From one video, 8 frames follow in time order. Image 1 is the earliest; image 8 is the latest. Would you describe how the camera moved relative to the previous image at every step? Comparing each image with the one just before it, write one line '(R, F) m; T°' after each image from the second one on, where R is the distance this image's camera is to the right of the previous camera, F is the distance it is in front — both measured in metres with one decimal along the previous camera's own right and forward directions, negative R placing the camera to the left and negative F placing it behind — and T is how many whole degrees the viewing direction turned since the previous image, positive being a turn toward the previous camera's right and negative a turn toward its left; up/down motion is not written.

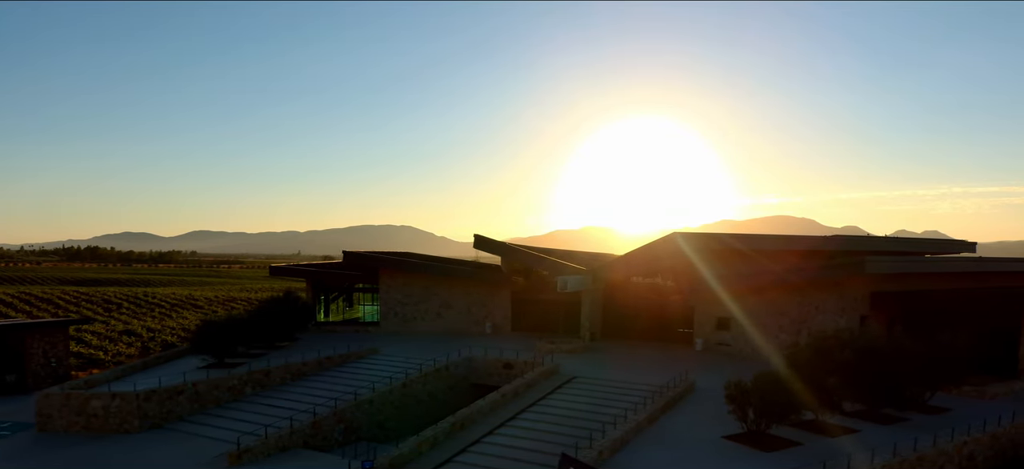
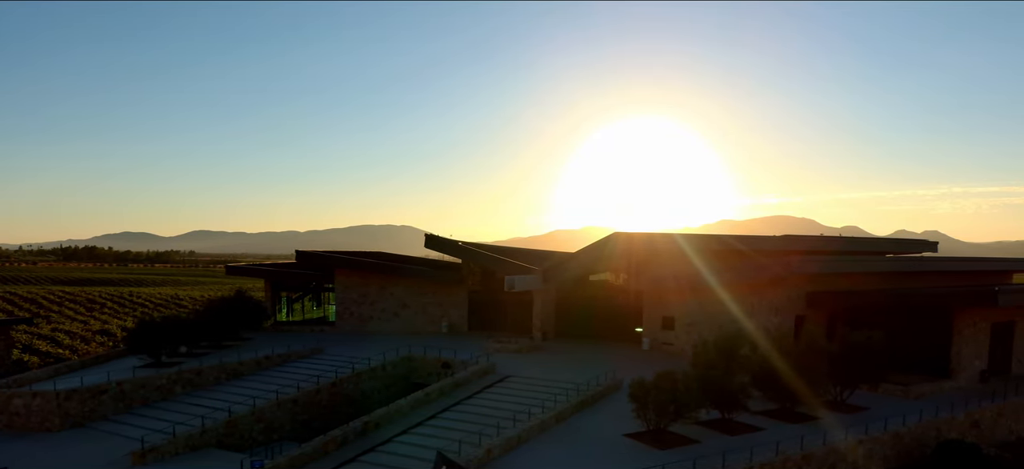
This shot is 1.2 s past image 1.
(+2.8, +0.1) m; 0°
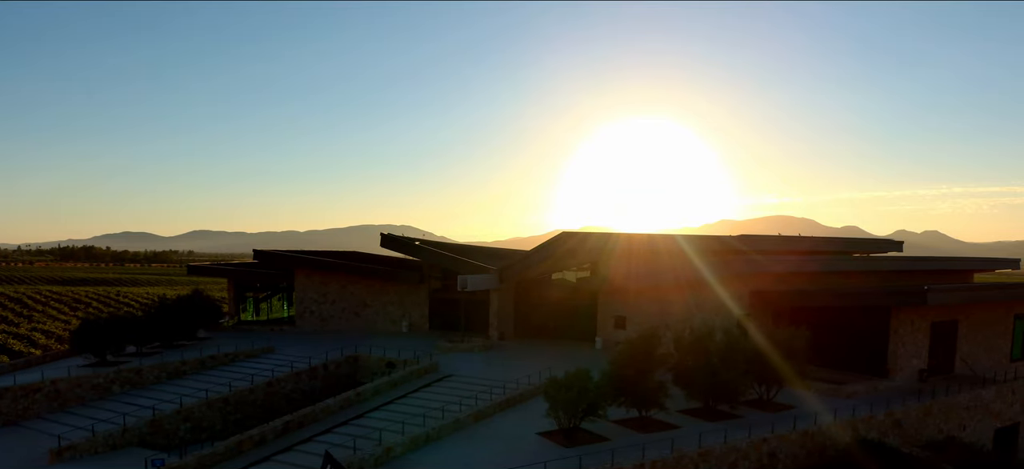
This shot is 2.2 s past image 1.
(+2.5, 0.0) m; 0°
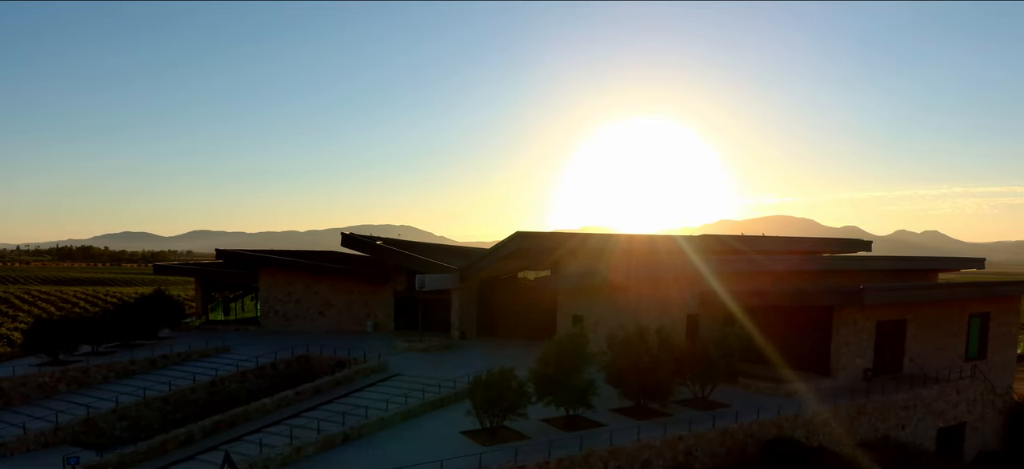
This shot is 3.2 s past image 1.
(+2.2, 0.0) m; 0°
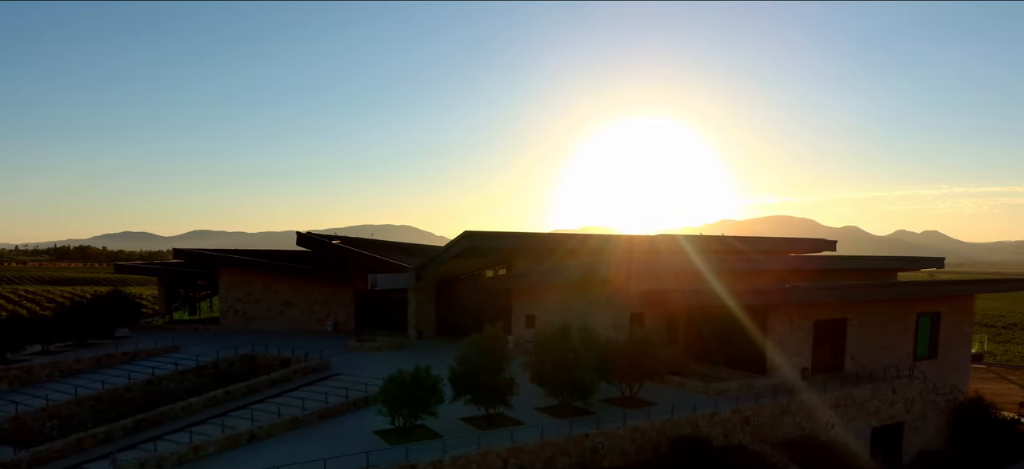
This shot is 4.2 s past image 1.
(+2.5, 0.0) m; 0°
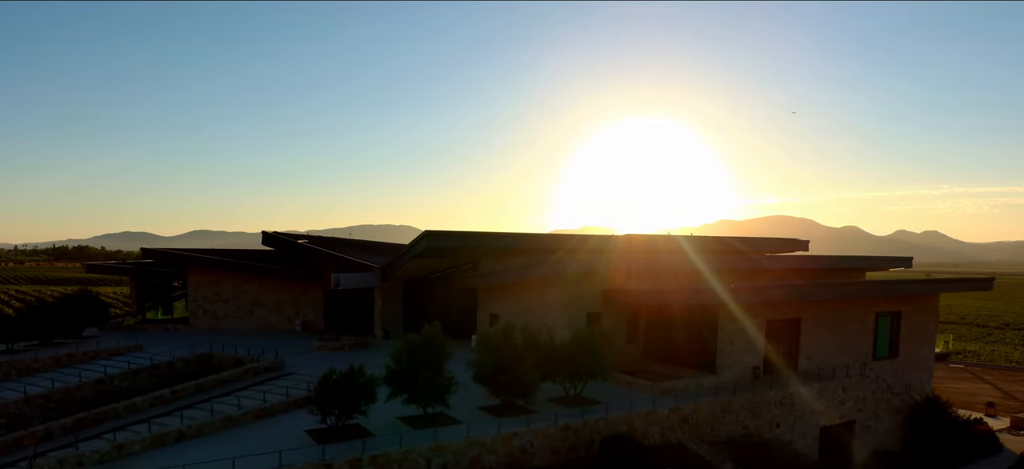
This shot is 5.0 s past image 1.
(+2.0, 0.0) m; 0°
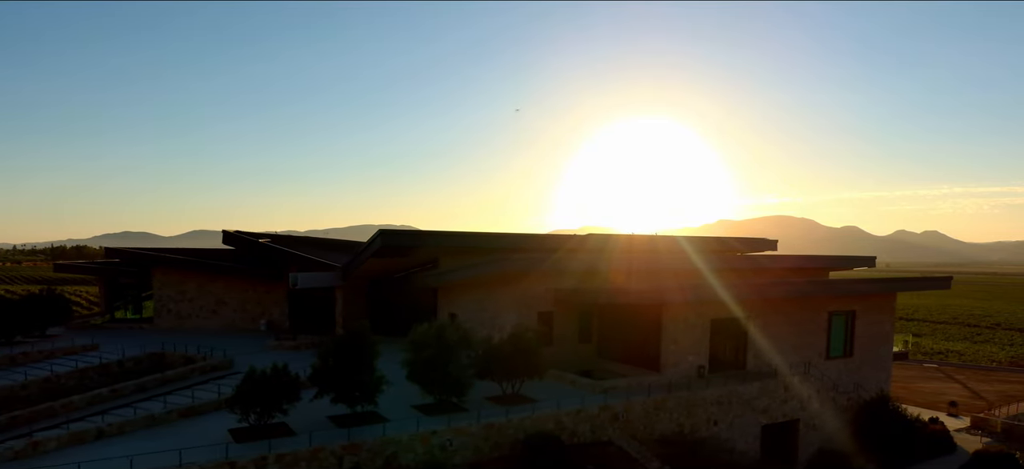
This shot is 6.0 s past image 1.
(+2.2, -0.1) m; 0°
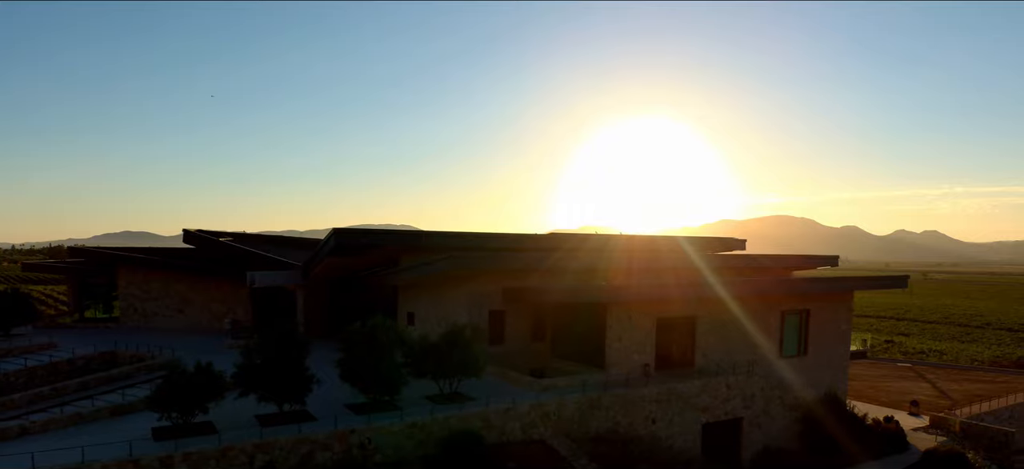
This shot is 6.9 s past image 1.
(+2.3, -0.1) m; 0°
